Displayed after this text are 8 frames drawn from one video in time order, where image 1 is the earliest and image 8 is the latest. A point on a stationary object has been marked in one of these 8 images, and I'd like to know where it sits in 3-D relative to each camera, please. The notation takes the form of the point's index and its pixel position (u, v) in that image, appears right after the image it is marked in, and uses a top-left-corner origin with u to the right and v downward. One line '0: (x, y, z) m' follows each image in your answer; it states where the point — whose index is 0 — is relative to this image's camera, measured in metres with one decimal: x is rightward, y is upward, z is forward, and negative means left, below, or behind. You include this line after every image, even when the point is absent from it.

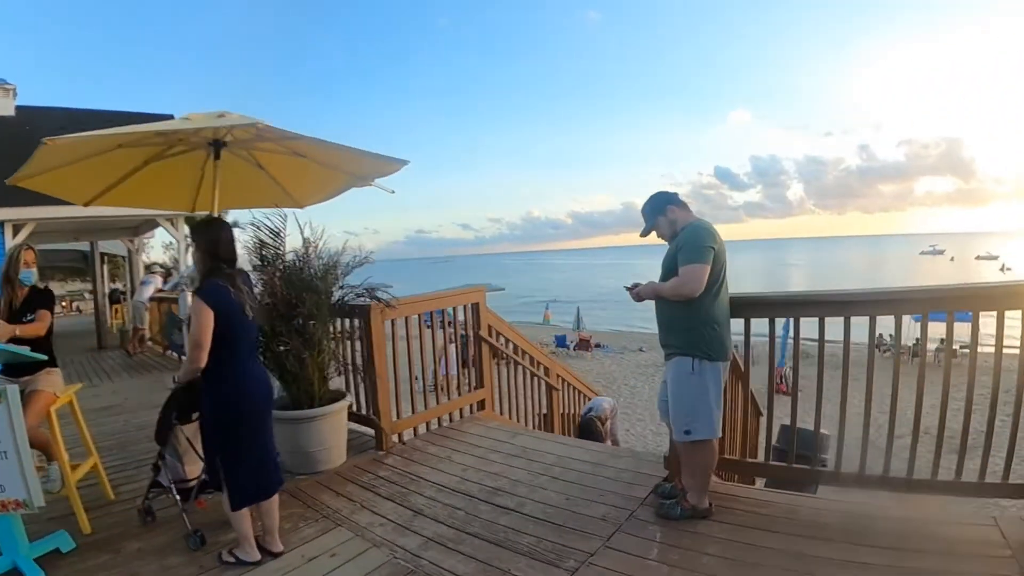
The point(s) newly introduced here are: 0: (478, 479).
0: (-0.3, -1.2, +3.9) m
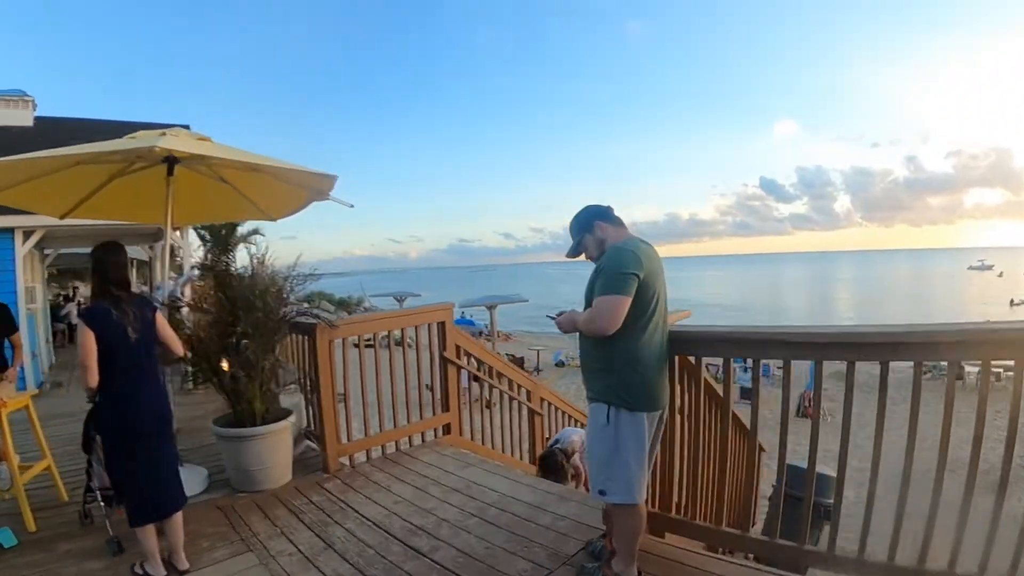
0: (-0.6, -1.3, +3.5) m
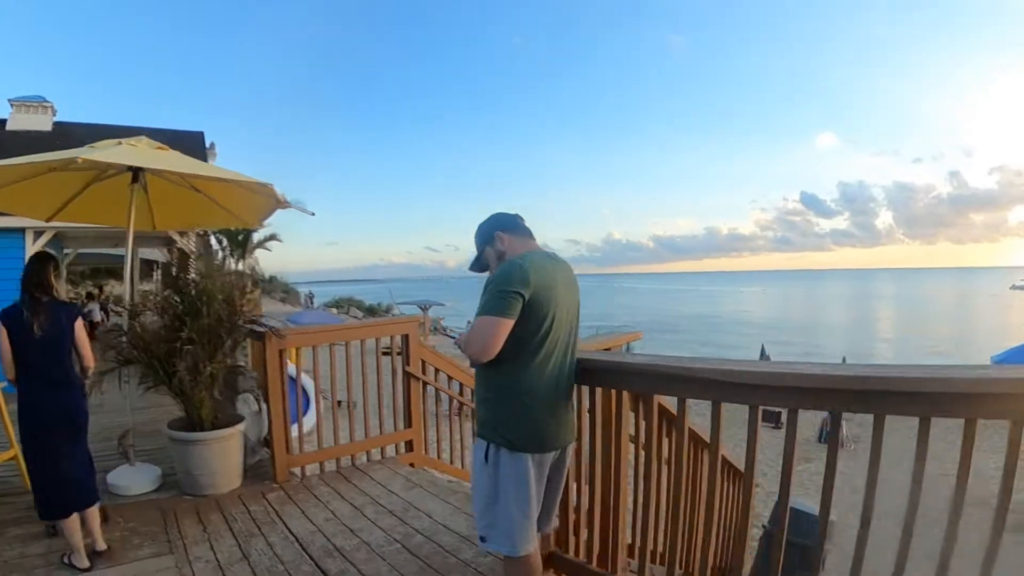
0: (-1.0, -1.4, +3.3) m
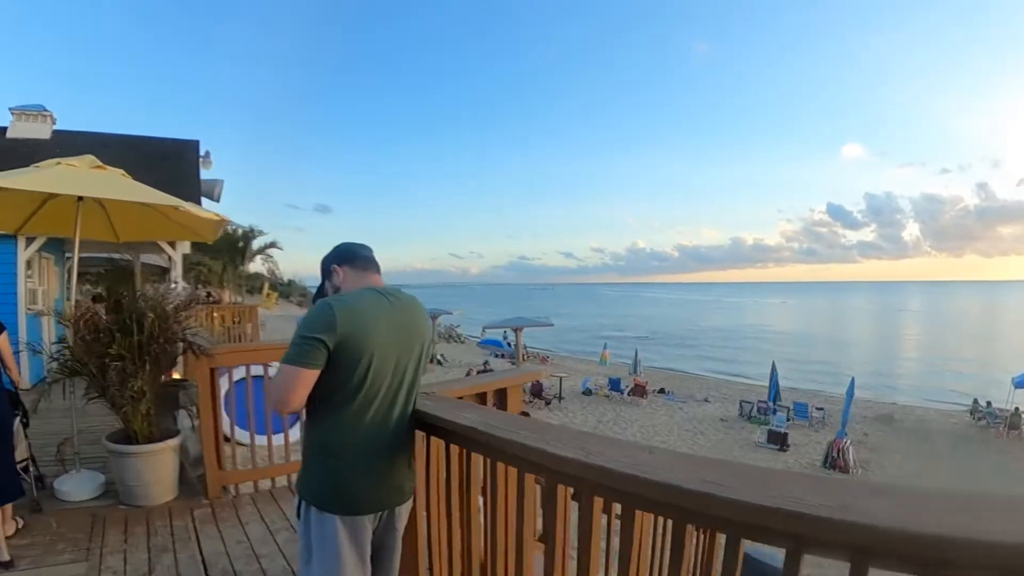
0: (-1.5, -1.5, +3.2) m
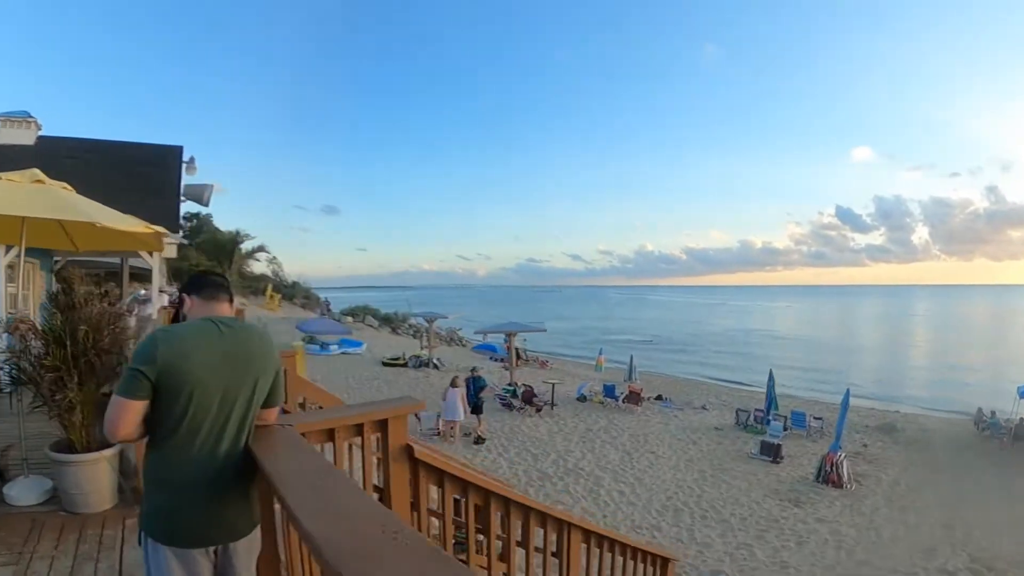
0: (-1.9, -1.6, +2.9) m
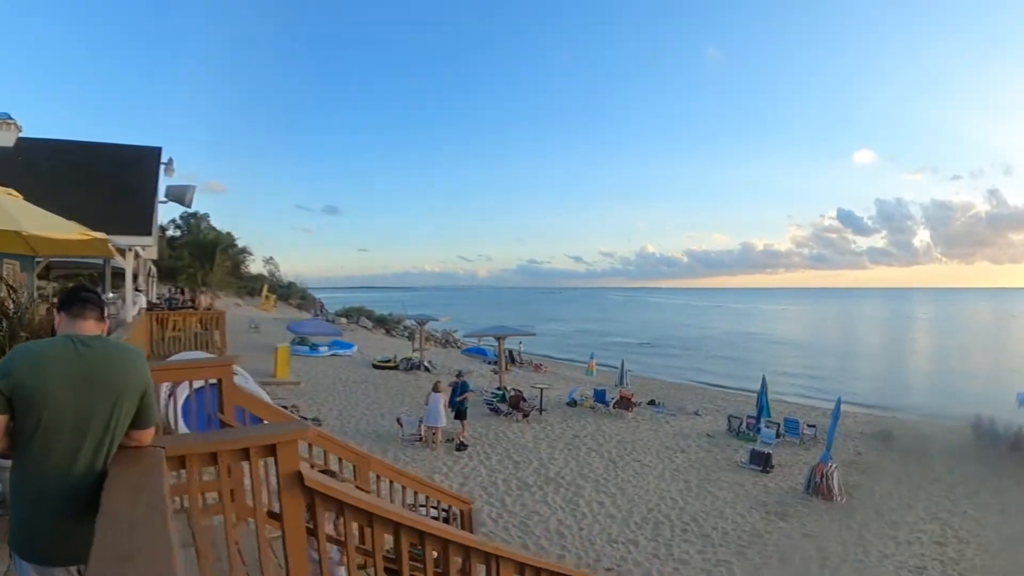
0: (-2.2, -1.6, +2.6) m
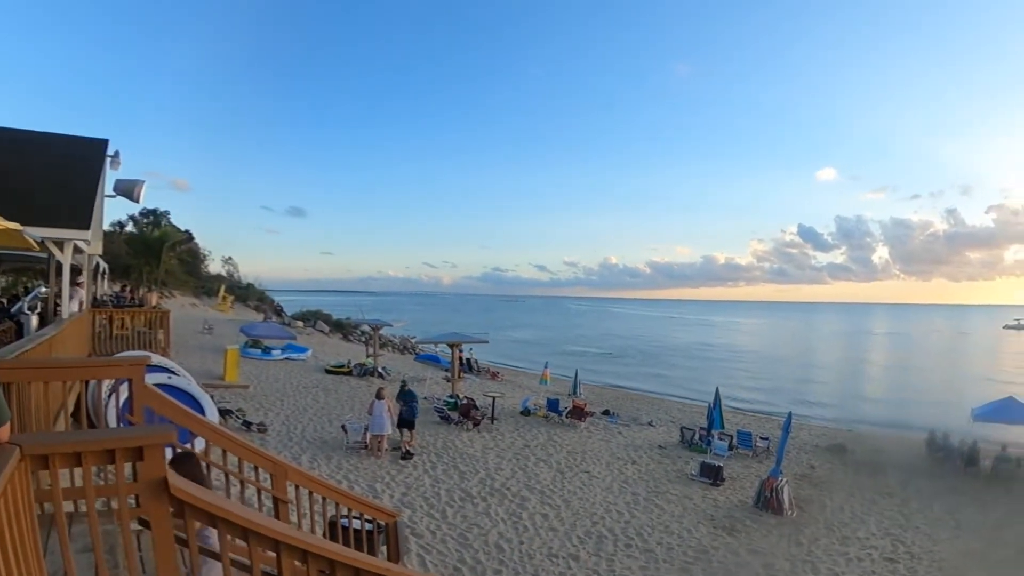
0: (-2.8, -1.5, +2.2) m
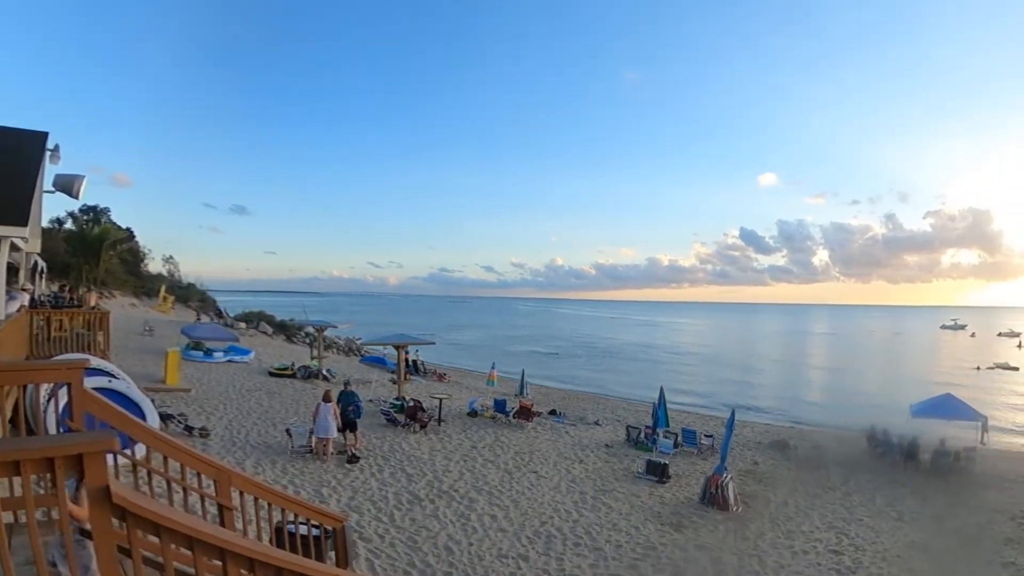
0: (-3.1, -1.5, +2.0) m
